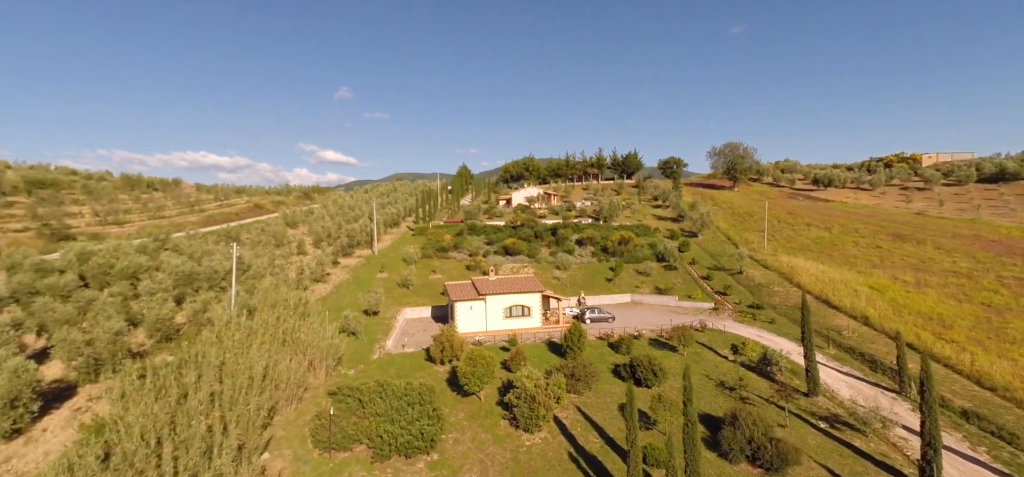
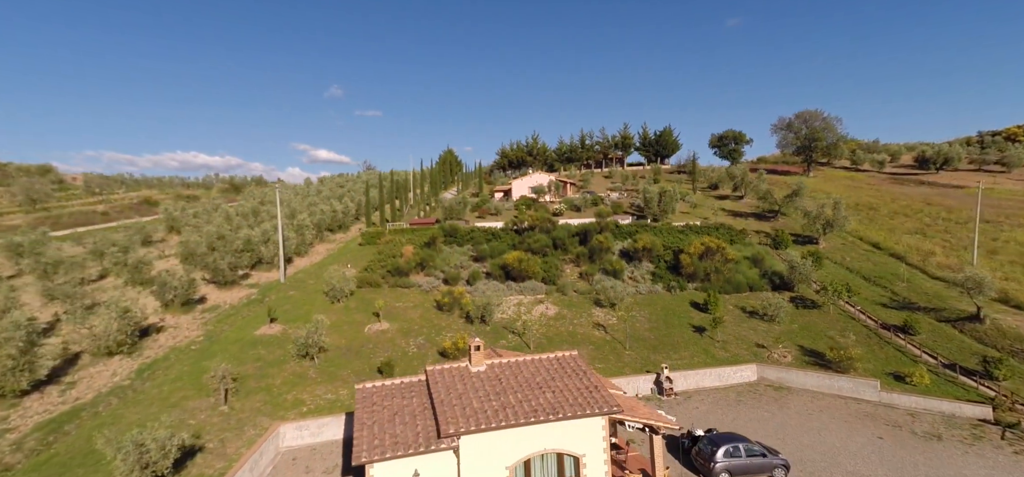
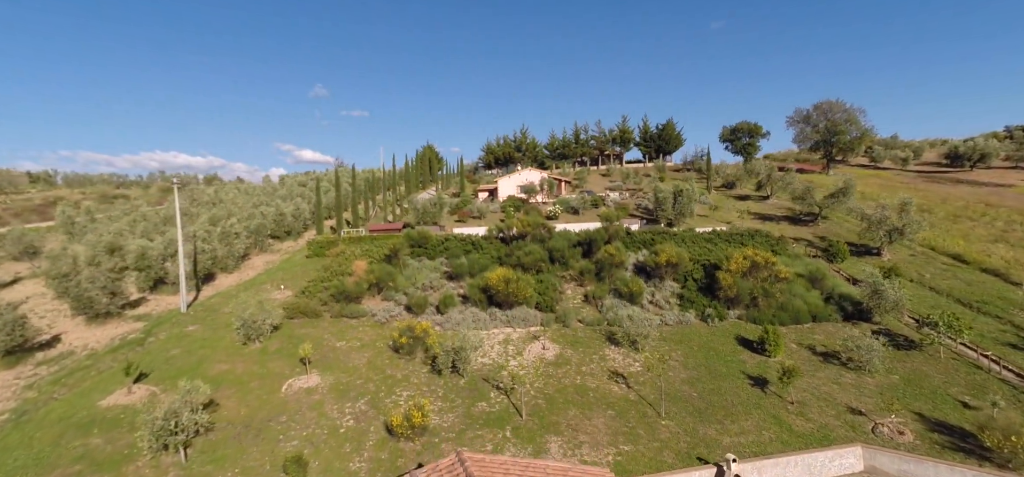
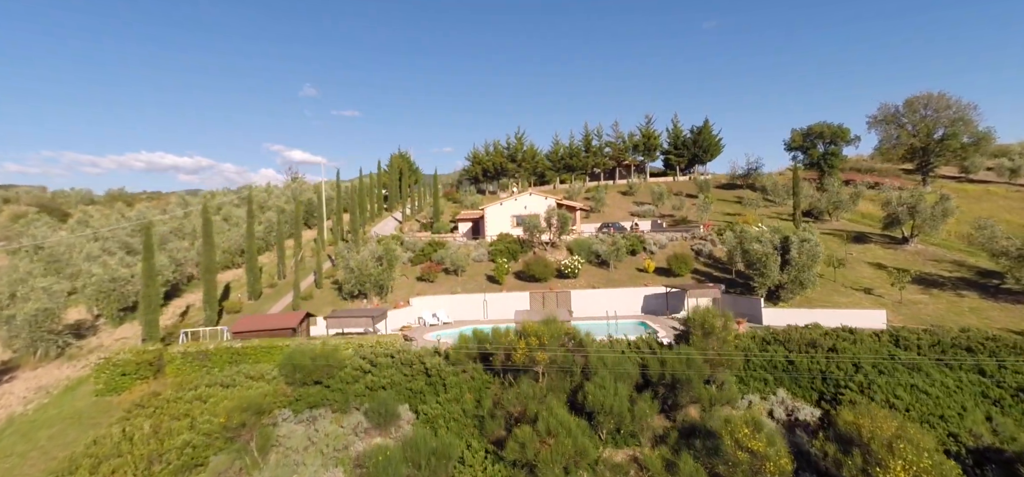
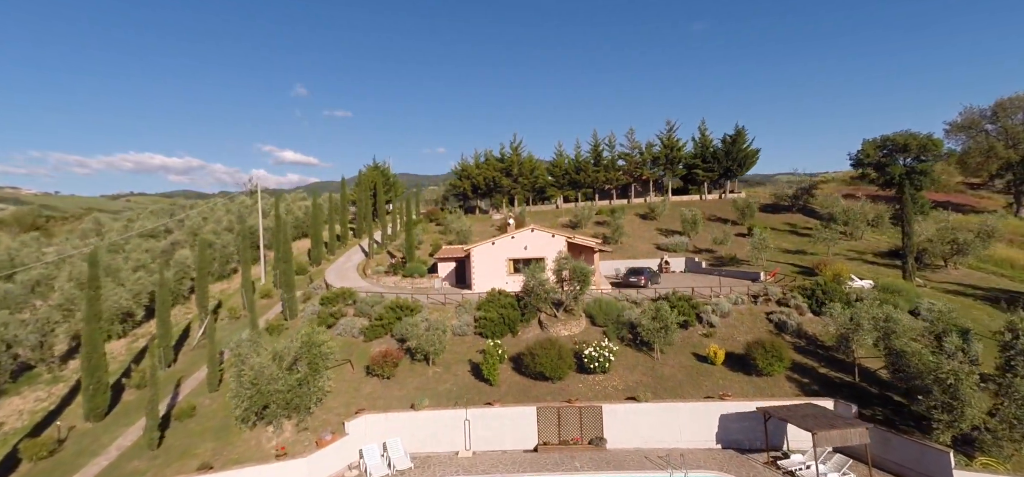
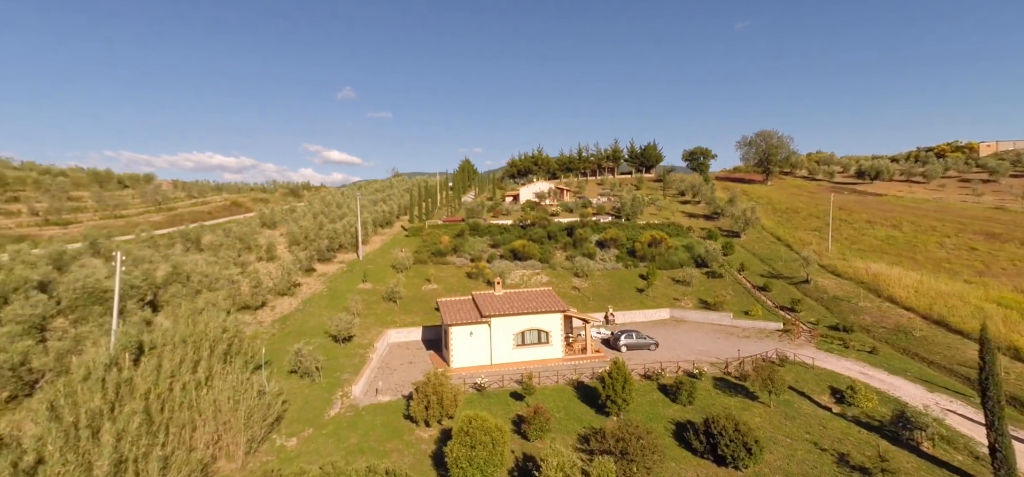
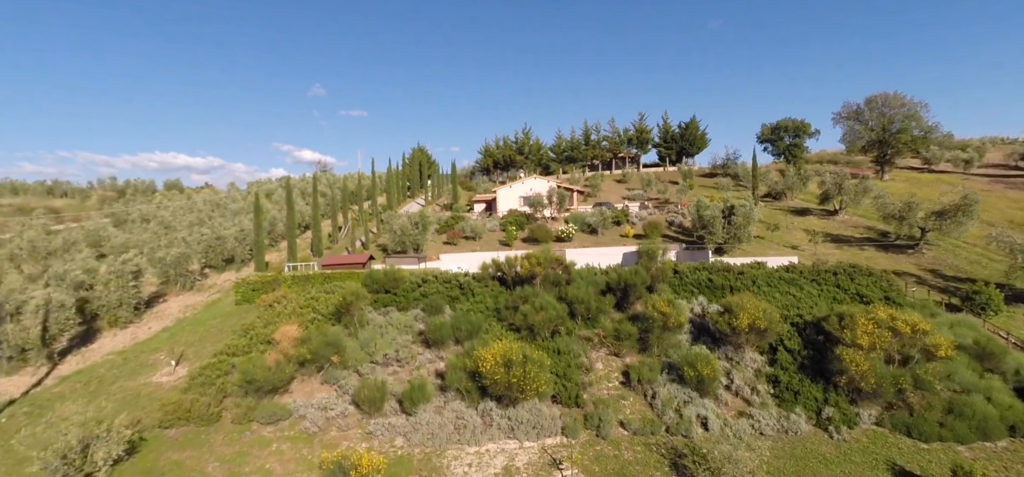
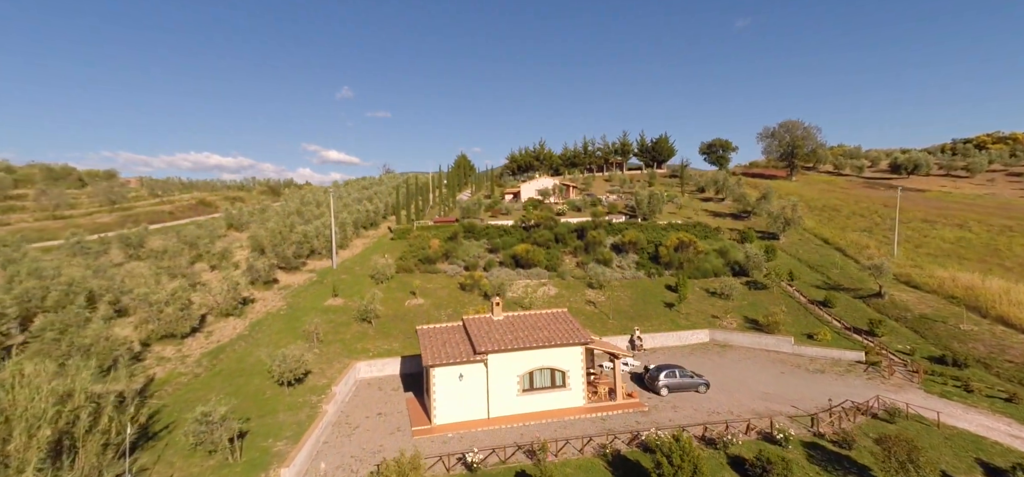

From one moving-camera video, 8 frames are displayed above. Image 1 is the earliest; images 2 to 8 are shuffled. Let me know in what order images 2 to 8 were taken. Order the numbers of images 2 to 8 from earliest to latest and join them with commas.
6, 8, 2, 3, 7, 4, 5
